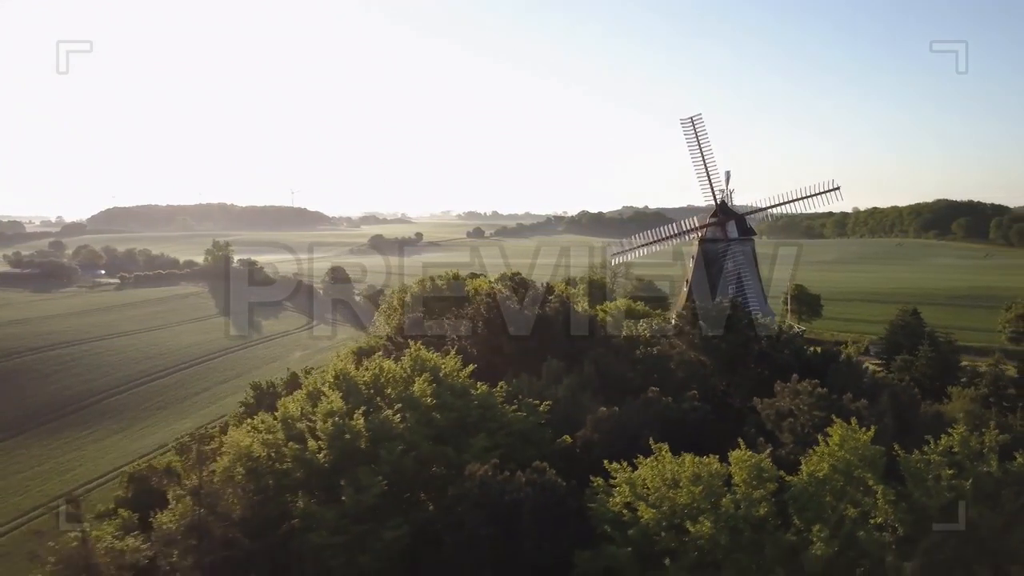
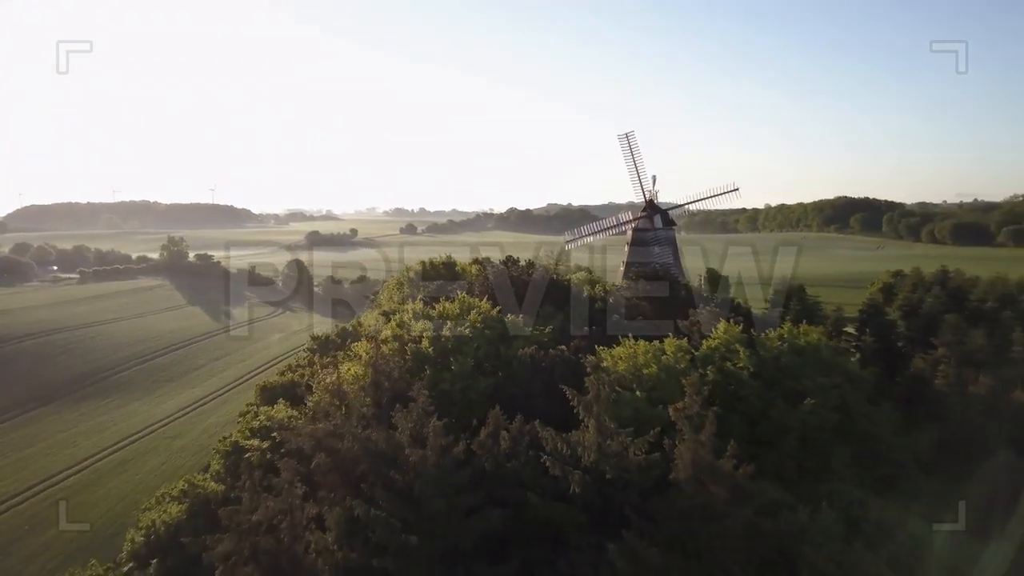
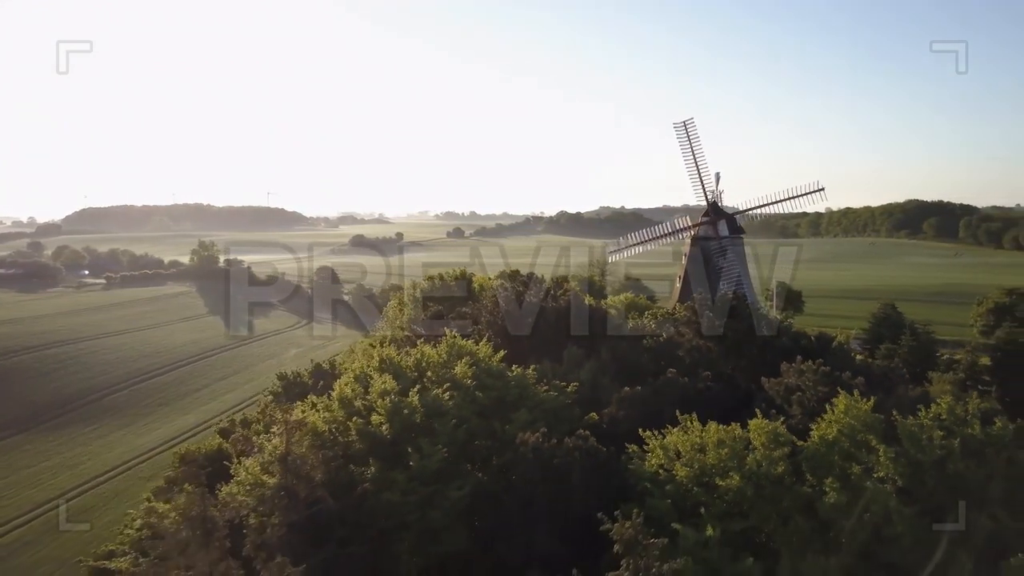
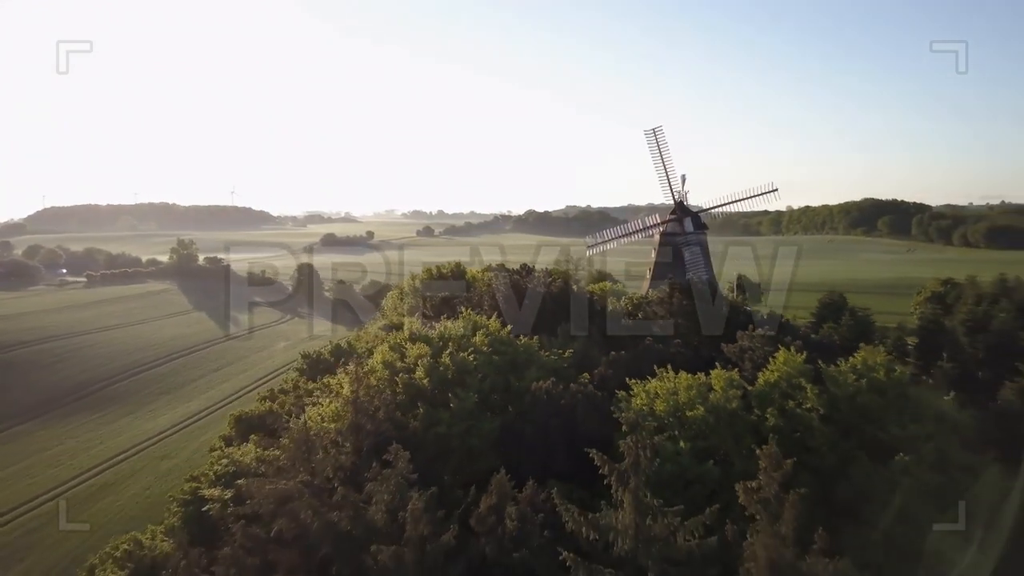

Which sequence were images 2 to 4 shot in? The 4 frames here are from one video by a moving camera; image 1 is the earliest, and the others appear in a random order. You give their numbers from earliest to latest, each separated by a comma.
3, 4, 2
